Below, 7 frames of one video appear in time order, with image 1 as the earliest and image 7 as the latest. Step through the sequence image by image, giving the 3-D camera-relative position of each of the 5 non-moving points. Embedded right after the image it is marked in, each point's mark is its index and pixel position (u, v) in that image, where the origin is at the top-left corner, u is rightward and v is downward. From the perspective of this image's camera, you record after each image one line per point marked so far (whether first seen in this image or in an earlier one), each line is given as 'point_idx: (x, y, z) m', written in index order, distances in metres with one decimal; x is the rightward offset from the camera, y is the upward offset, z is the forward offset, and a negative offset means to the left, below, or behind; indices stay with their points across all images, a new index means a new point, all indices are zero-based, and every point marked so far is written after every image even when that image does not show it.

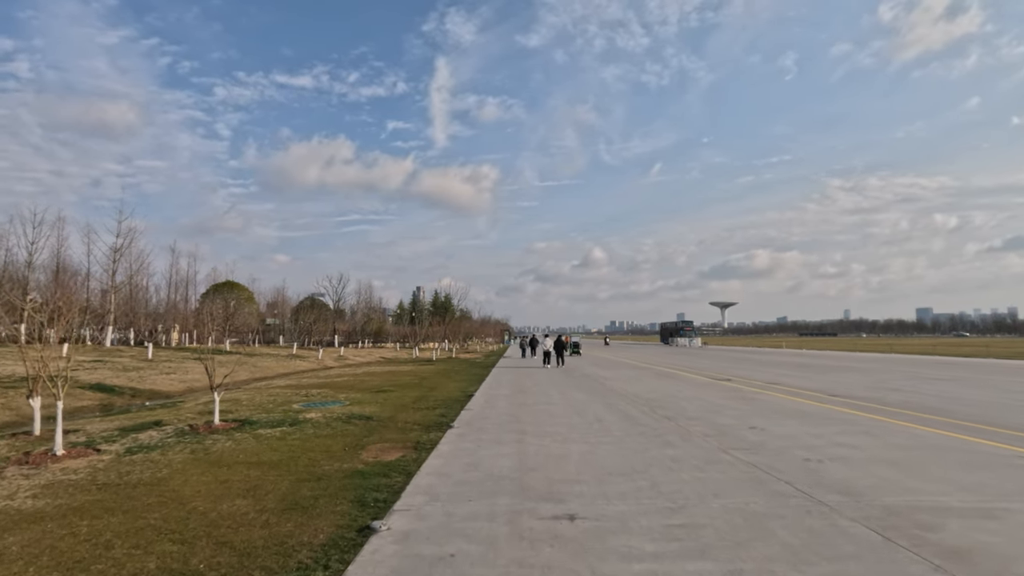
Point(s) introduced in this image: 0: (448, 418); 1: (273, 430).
0: (-1.4, -2.8, +11.5) m
1: (-4.4, -2.6, +10.0) m
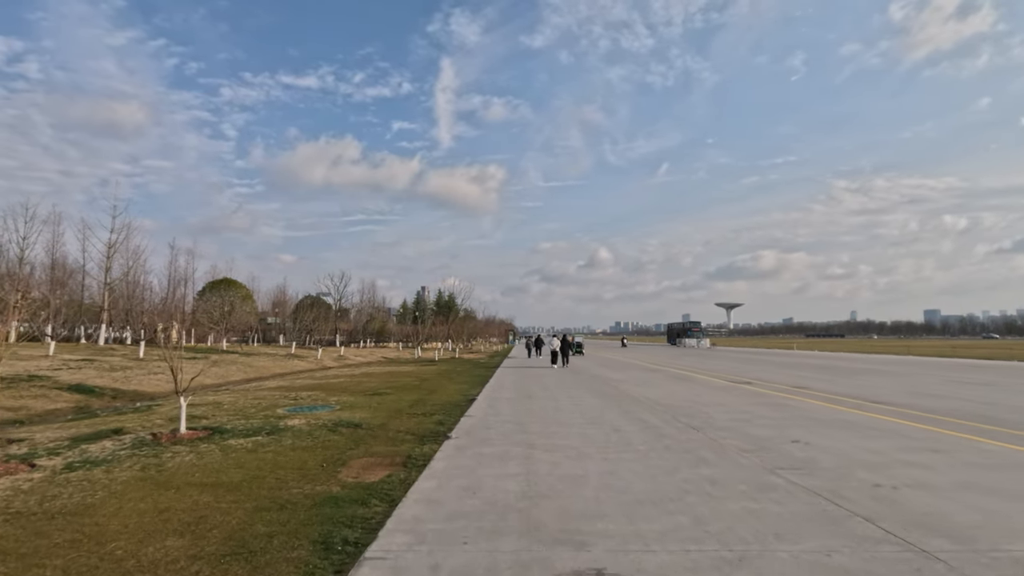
0: (-1.3, -2.6, +10.2) m
1: (-4.3, -2.5, +8.8) m
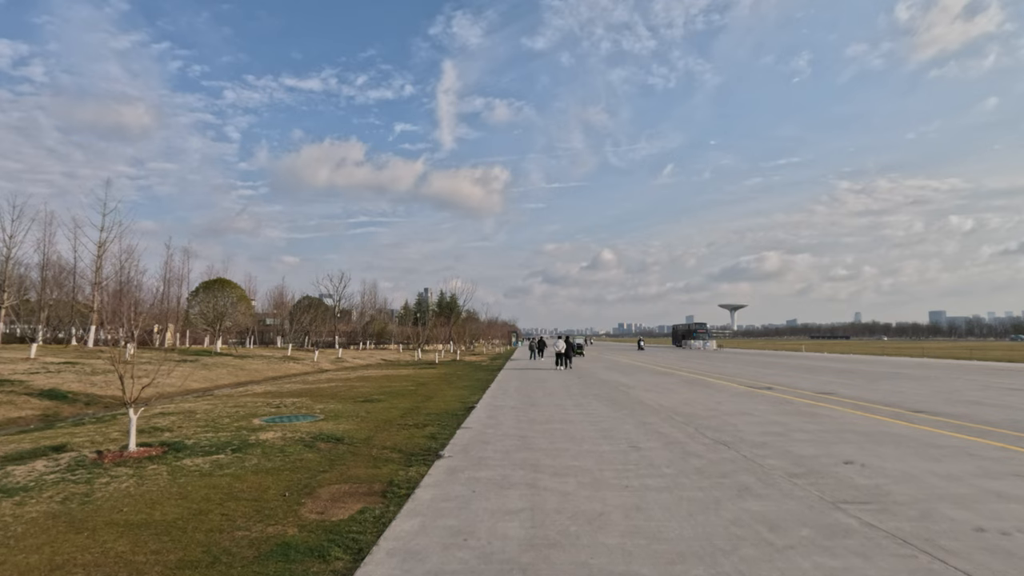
0: (-1.2, -2.6, +9.0) m
1: (-4.3, -2.4, +7.5) m
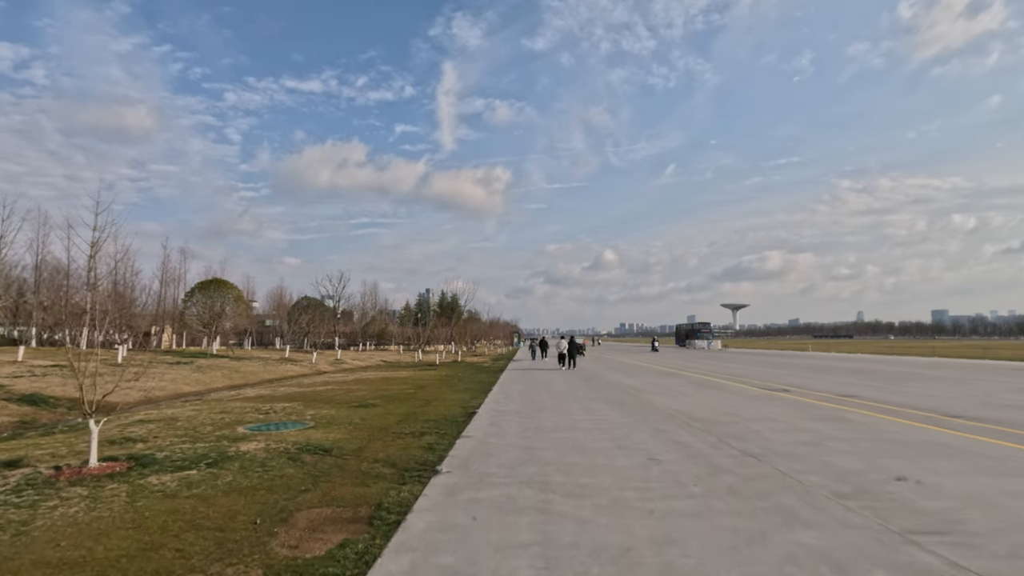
0: (-1.1, -2.5, +8.1) m
1: (-4.2, -2.4, +6.7) m
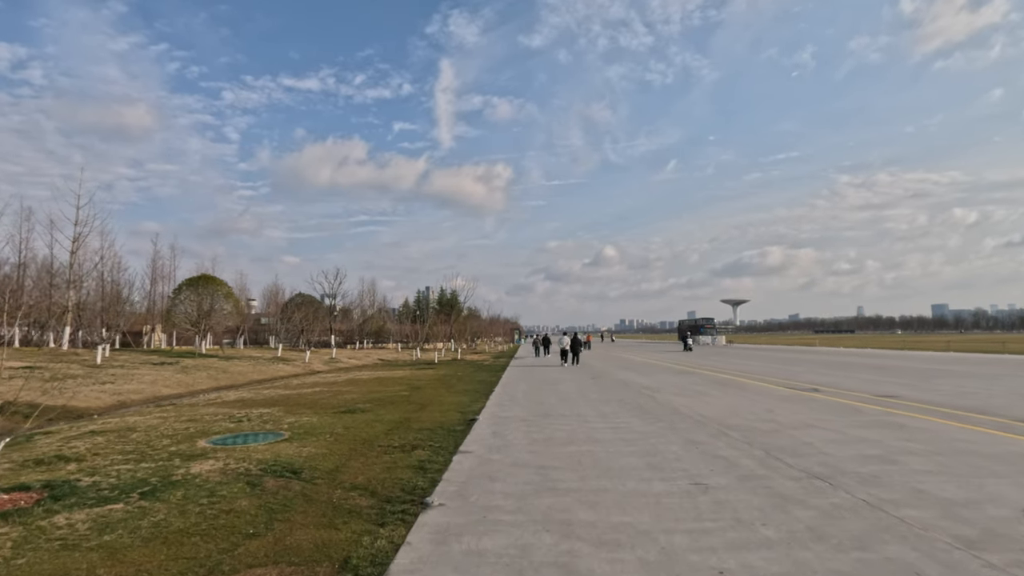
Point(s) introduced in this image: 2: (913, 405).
0: (-1.0, -2.3, +6.6) m
1: (-4.1, -2.2, +5.2) m
2: (+9.1, -2.7, +12.4) m
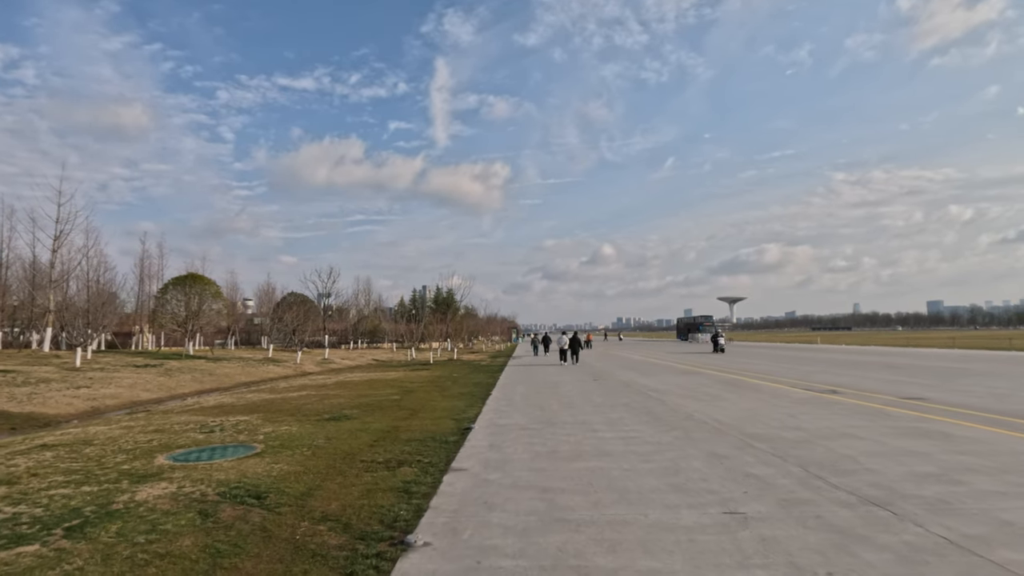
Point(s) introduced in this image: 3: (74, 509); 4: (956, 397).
0: (-1.0, -2.2, +5.6) m
1: (-4.1, -2.2, +4.2) m
2: (+9.1, -2.5, +11.4) m
3: (-4.6, -2.3, +5.7) m
4: (+11.0, -2.7, +13.4) m
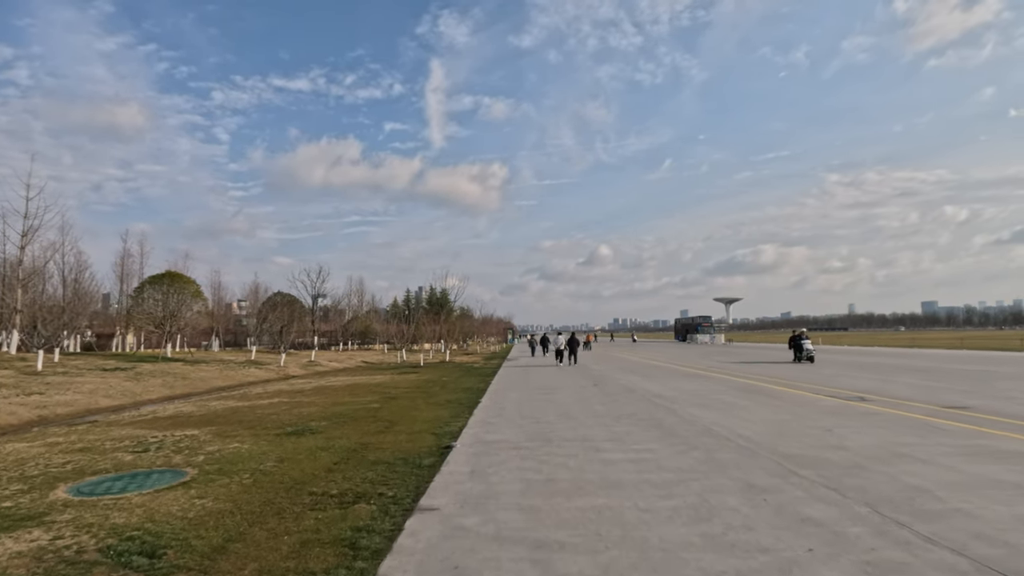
0: (-1.2, -2.1, +4.1) m
1: (-4.2, -2.0, +2.6) m
2: (+8.9, -2.4, +9.9) m
3: (-4.7, -2.2, +4.2) m
4: (+10.8, -2.5, +12.0) m
